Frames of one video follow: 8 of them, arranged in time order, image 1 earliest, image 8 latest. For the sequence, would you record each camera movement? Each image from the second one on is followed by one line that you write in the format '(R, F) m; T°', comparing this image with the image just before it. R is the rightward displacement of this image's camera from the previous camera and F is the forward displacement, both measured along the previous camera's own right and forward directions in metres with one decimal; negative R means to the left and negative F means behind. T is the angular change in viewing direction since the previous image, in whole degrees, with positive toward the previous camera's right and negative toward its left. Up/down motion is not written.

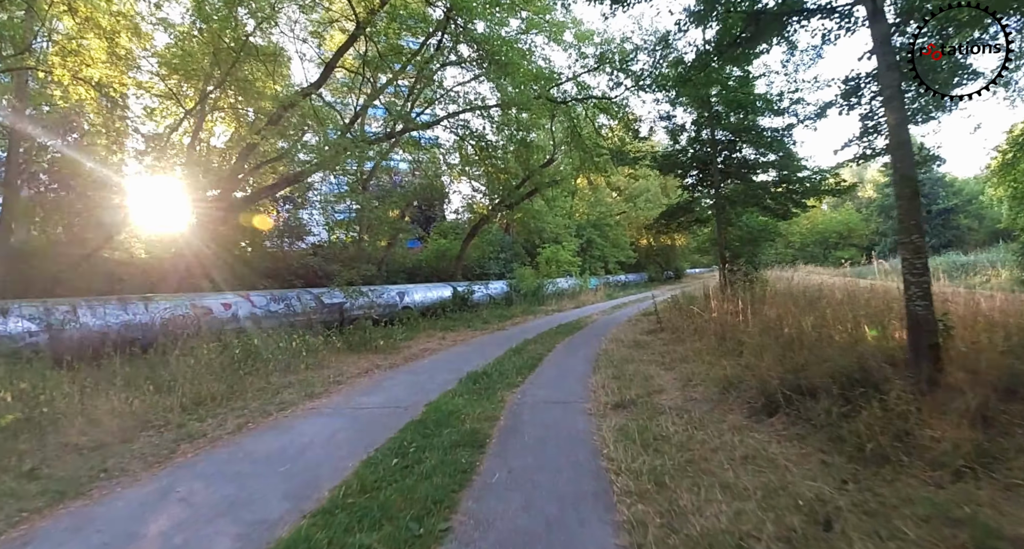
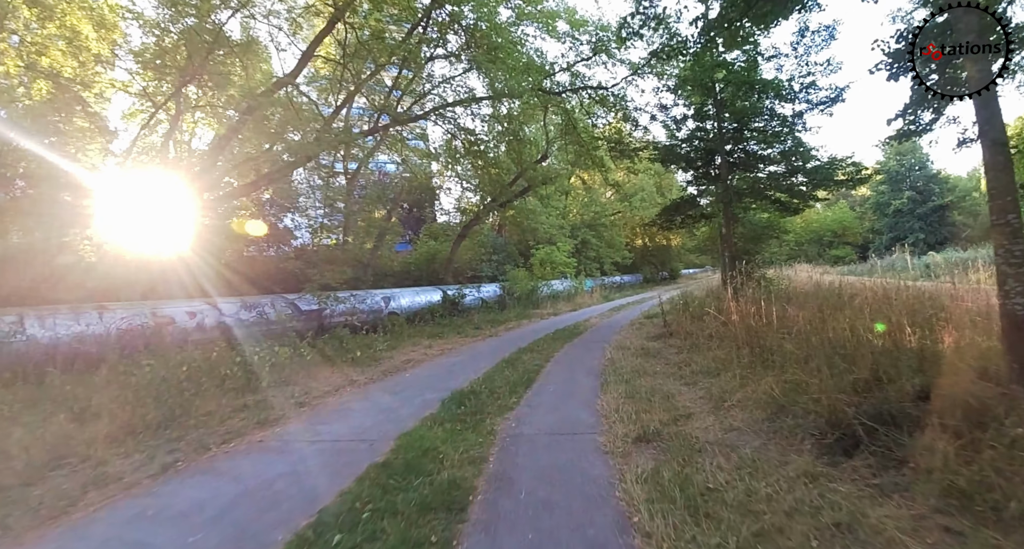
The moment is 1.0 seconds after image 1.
(0.0, +0.9) m; +1°
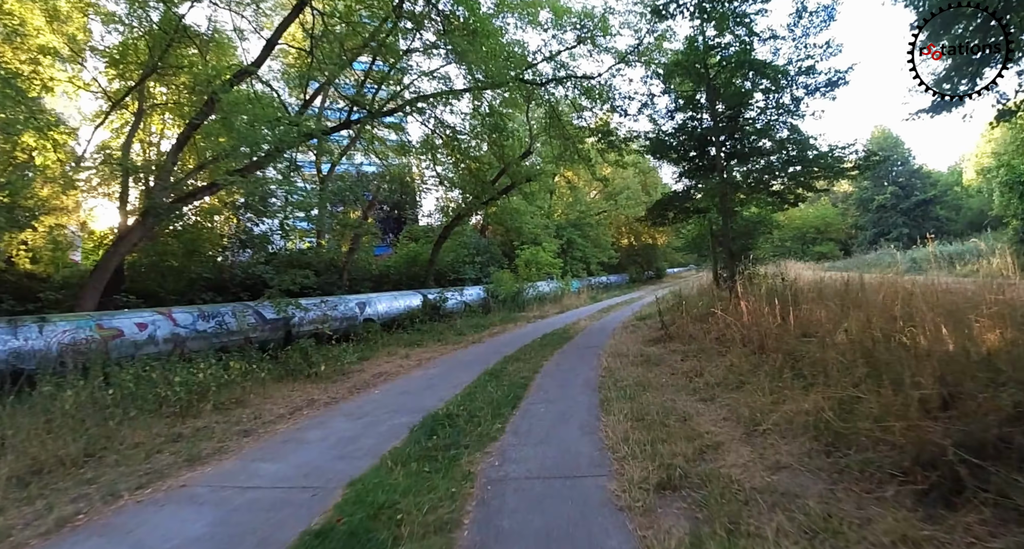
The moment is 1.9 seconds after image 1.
(0.0, +0.8) m; +2°
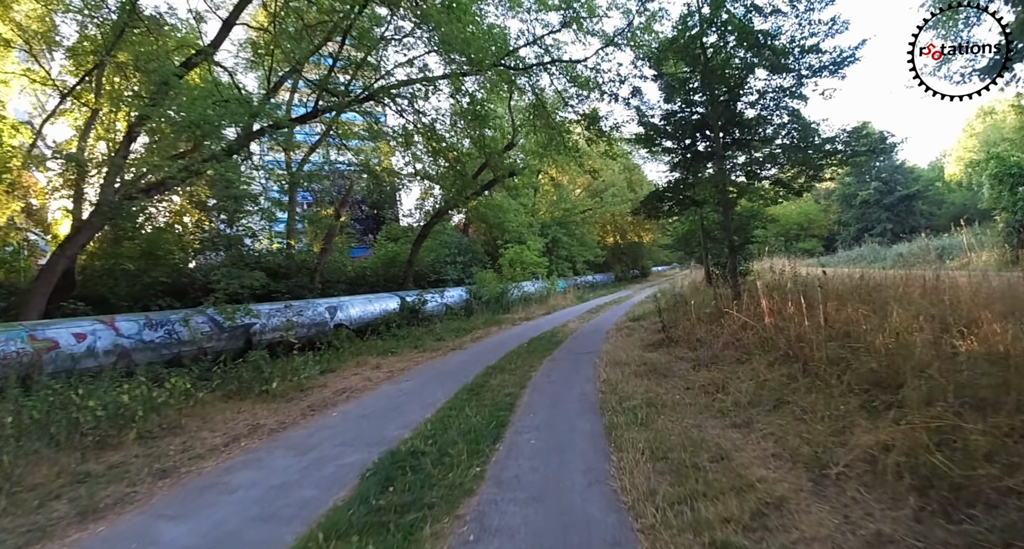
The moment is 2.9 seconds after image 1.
(0.0, +0.9) m; +2°
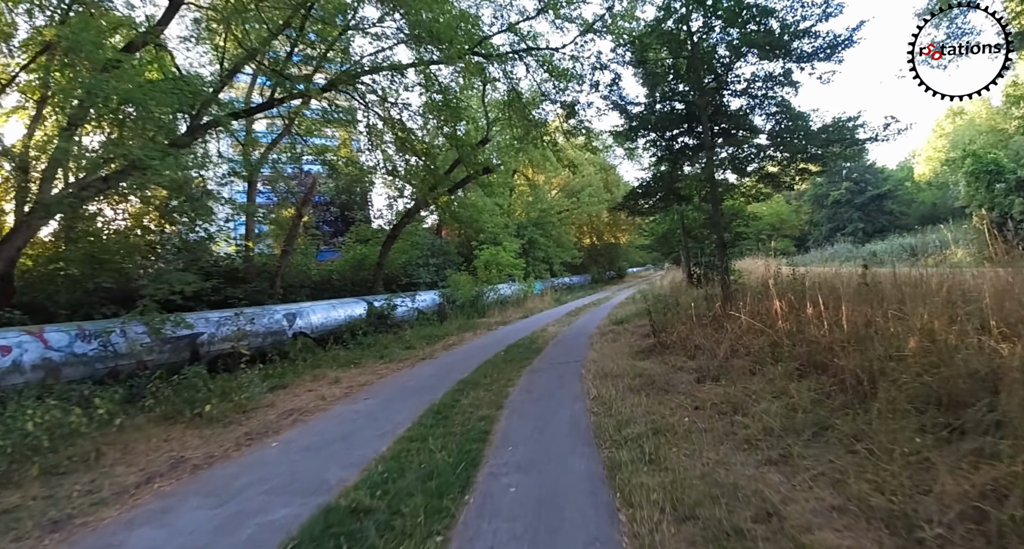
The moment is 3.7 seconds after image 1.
(0.0, +0.7) m; +3°
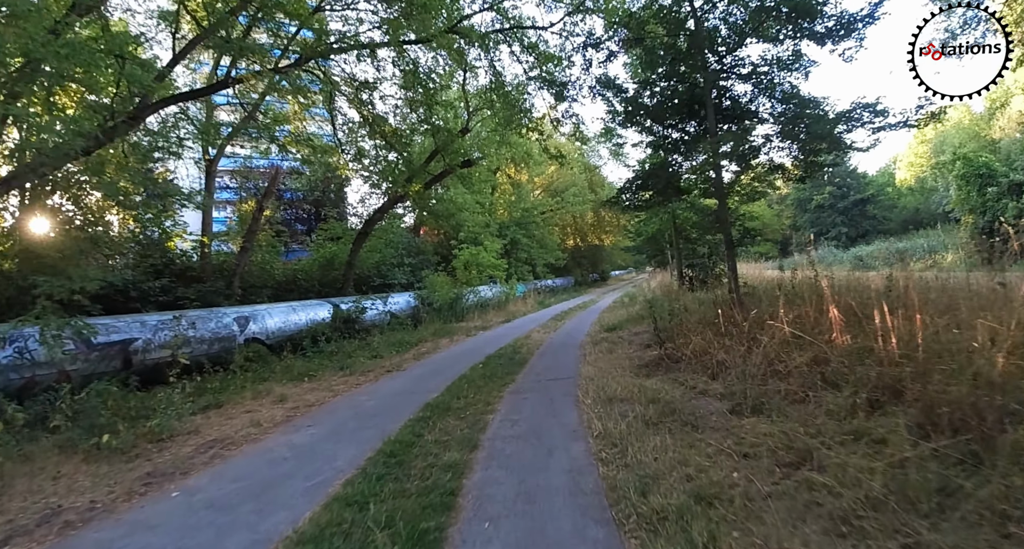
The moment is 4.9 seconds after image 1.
(0.0, +1.0) m; +2°
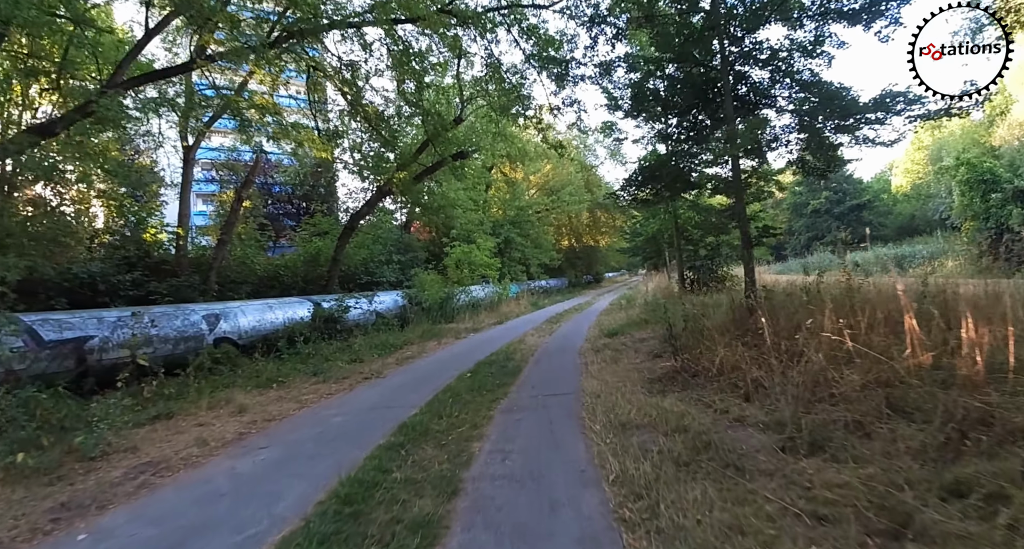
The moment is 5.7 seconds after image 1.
(0.0, +0.7) m; +1°
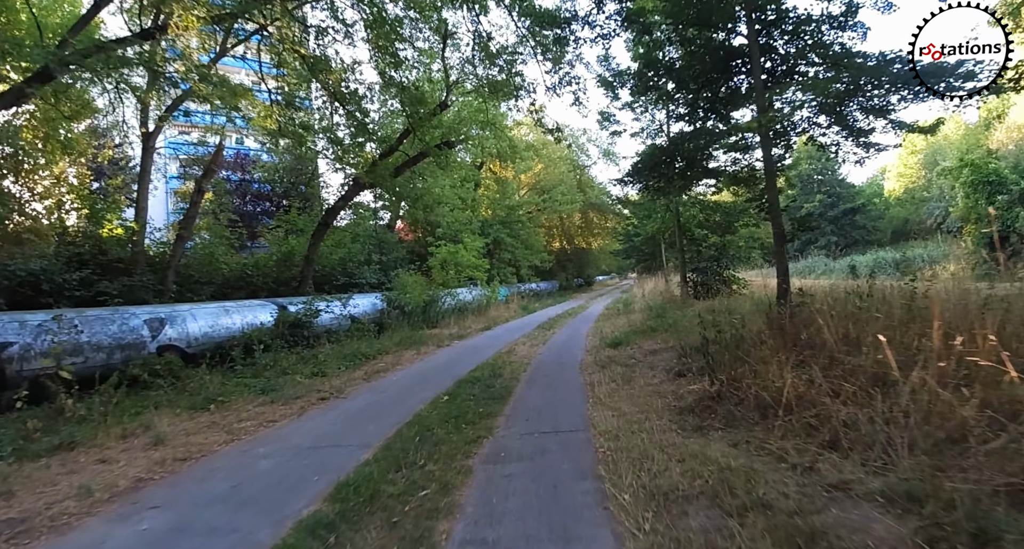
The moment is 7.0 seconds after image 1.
(0.0, +1.0) m; +1°
